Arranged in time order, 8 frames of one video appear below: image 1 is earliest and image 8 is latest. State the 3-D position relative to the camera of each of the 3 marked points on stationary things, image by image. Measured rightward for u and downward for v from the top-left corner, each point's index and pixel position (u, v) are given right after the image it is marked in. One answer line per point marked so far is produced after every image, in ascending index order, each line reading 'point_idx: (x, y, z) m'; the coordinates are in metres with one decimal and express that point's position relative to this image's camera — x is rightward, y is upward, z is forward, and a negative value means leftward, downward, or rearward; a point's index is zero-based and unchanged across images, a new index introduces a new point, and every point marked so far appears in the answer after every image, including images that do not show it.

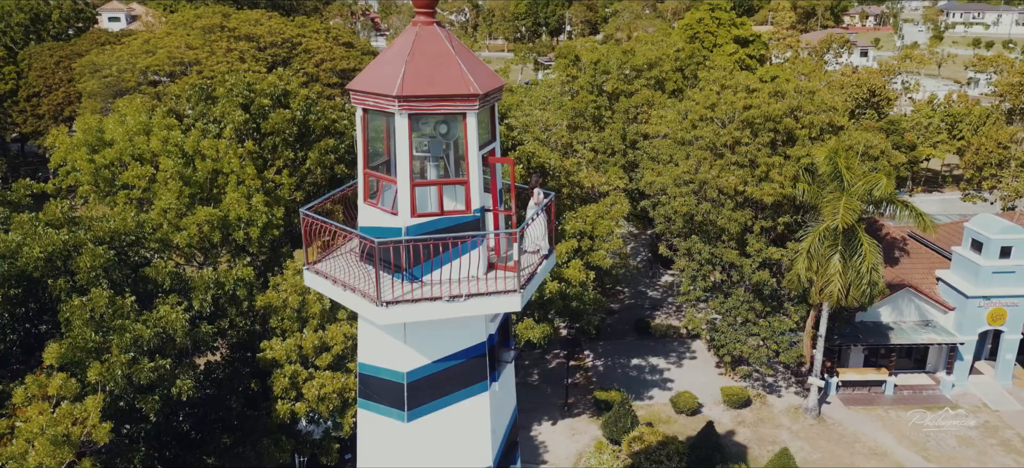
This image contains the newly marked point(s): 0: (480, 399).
0: (-0.5, -2.5, +11.2) m
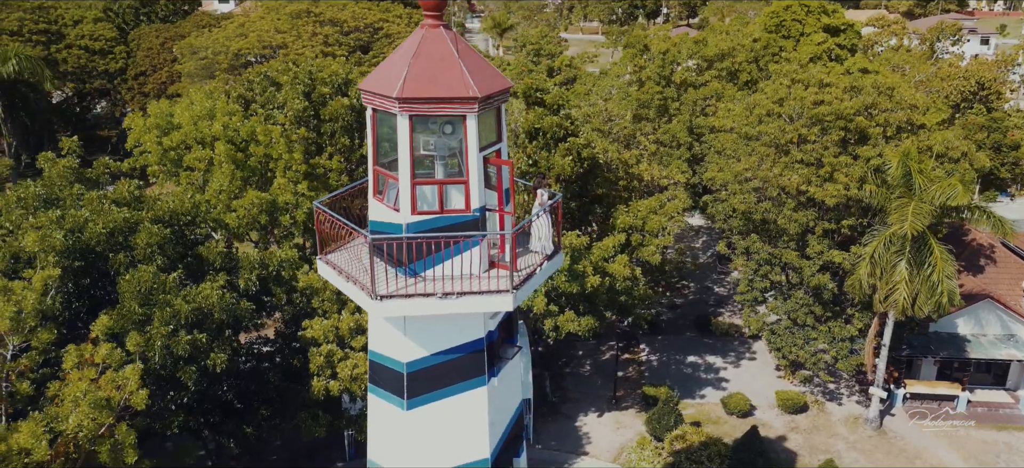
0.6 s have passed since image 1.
0: (-0.5, -2.5, +11.5) m
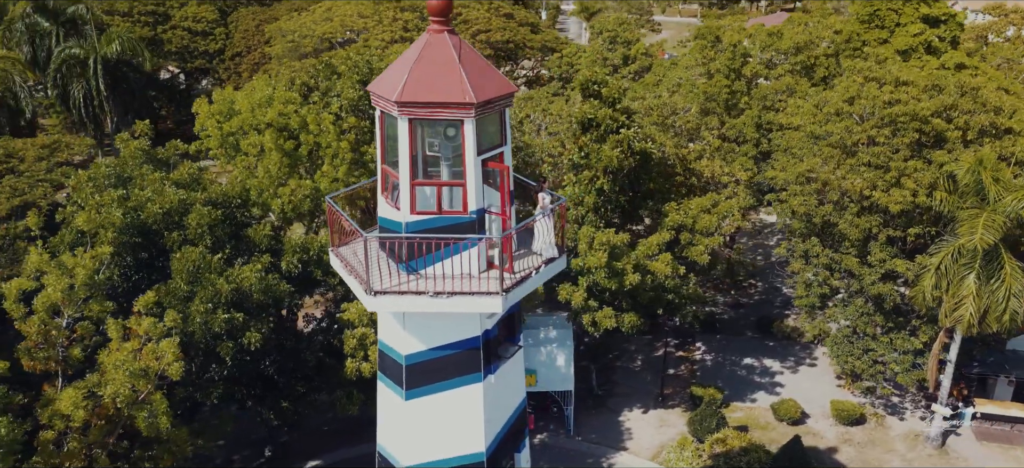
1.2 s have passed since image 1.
0: (-0.6, -2.5, +11.8) m
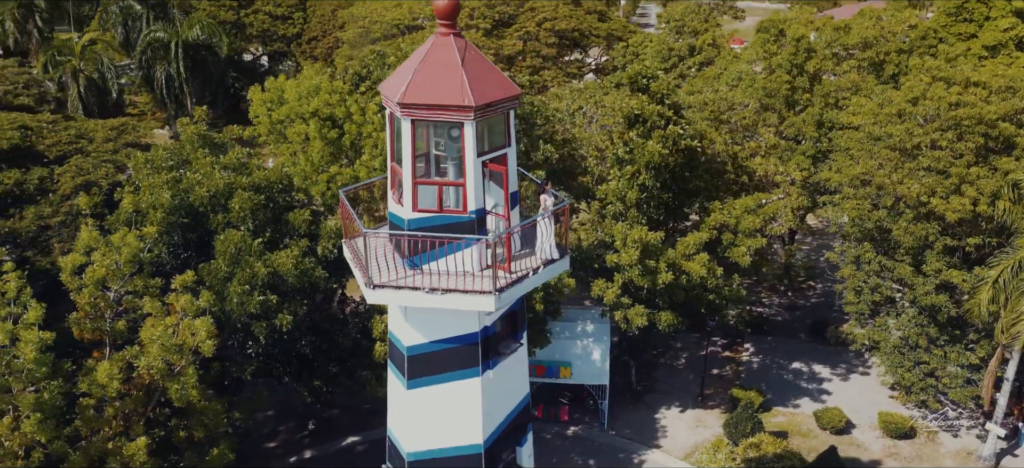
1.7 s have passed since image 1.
0: (-0.7, -2.4, +12.2) m
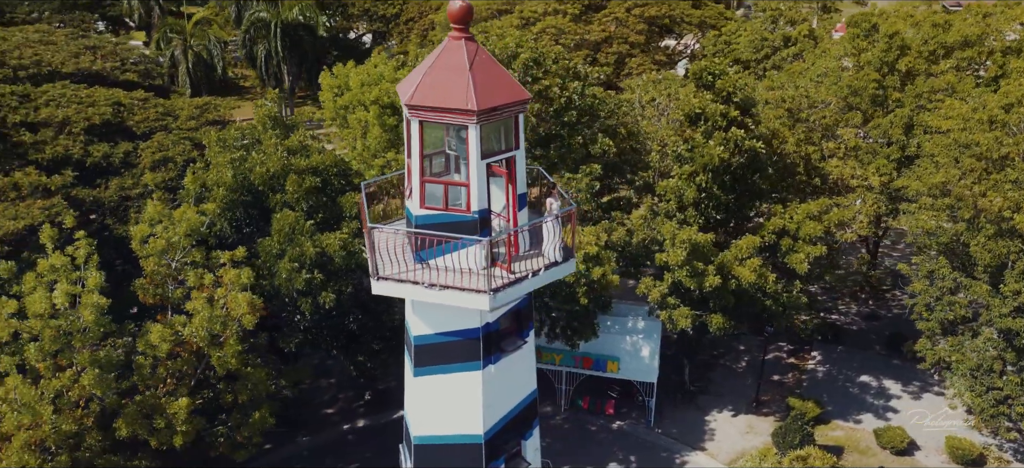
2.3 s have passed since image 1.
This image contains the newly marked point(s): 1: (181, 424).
0: (-0.7, -2.4, +12.6) m
1: (-6.8, -3.9, +15.3) m
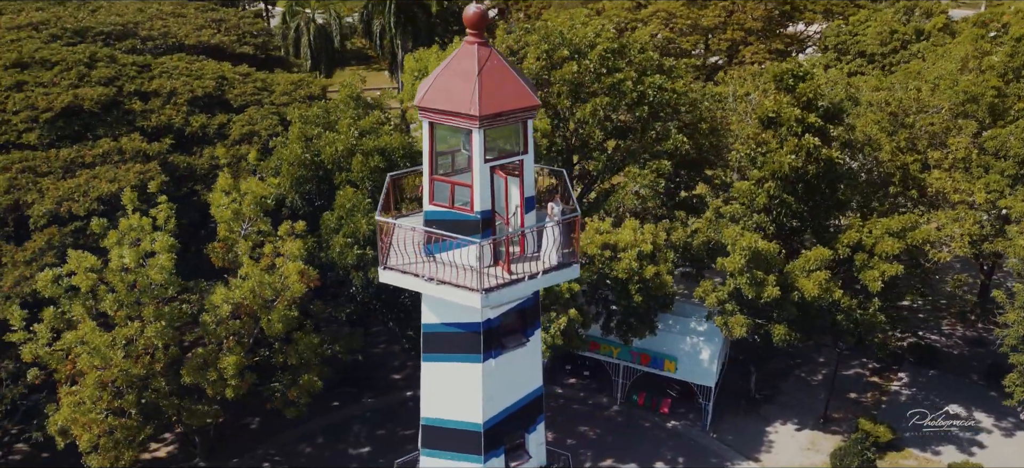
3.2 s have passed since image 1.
0: (-0.7, -2.3, +13.1) m
1: (-6.3, -3.2, +16.8) m
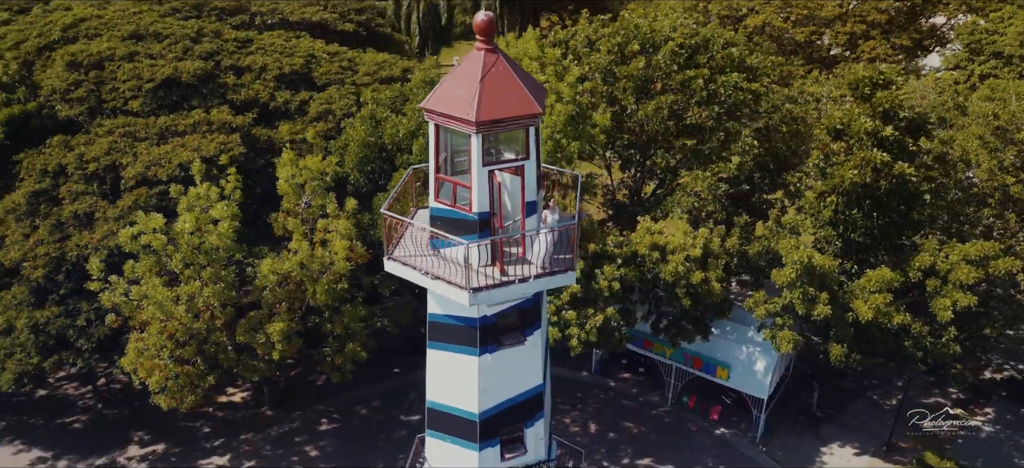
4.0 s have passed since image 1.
0: (-0.8, -2.3, +13.6) m
1: (-5.7, -2.6, +18.3) m
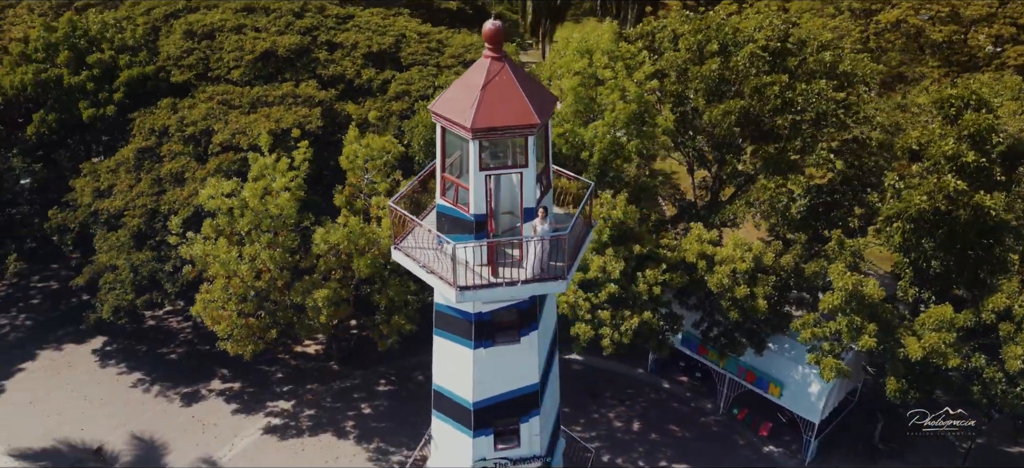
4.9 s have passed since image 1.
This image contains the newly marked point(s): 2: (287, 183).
0: (-0.9, -2.2, +14.2) m
1: (-4.9, -1.9, +19.7) m
2: (-5.9, +1.4, +19.7) m
